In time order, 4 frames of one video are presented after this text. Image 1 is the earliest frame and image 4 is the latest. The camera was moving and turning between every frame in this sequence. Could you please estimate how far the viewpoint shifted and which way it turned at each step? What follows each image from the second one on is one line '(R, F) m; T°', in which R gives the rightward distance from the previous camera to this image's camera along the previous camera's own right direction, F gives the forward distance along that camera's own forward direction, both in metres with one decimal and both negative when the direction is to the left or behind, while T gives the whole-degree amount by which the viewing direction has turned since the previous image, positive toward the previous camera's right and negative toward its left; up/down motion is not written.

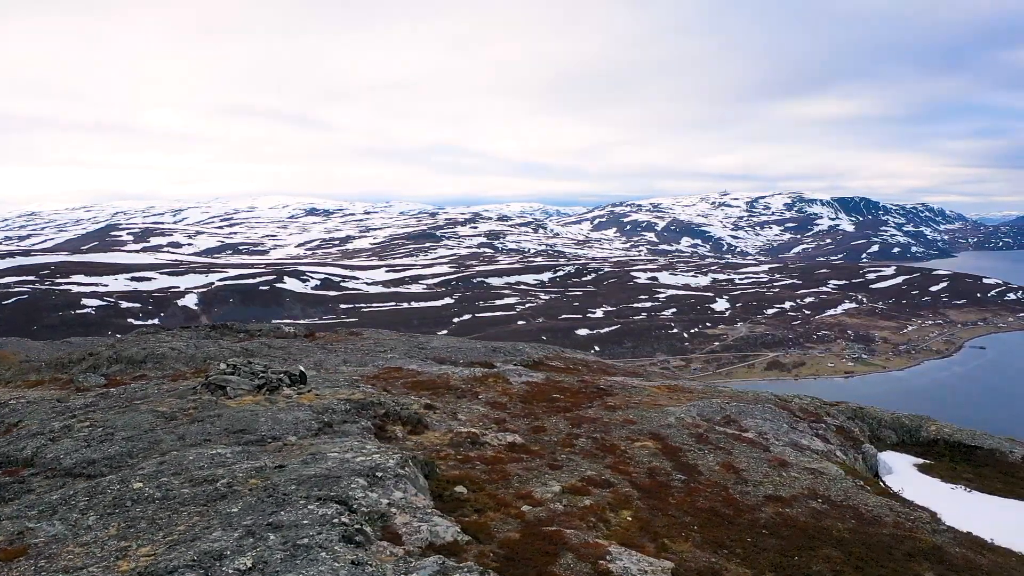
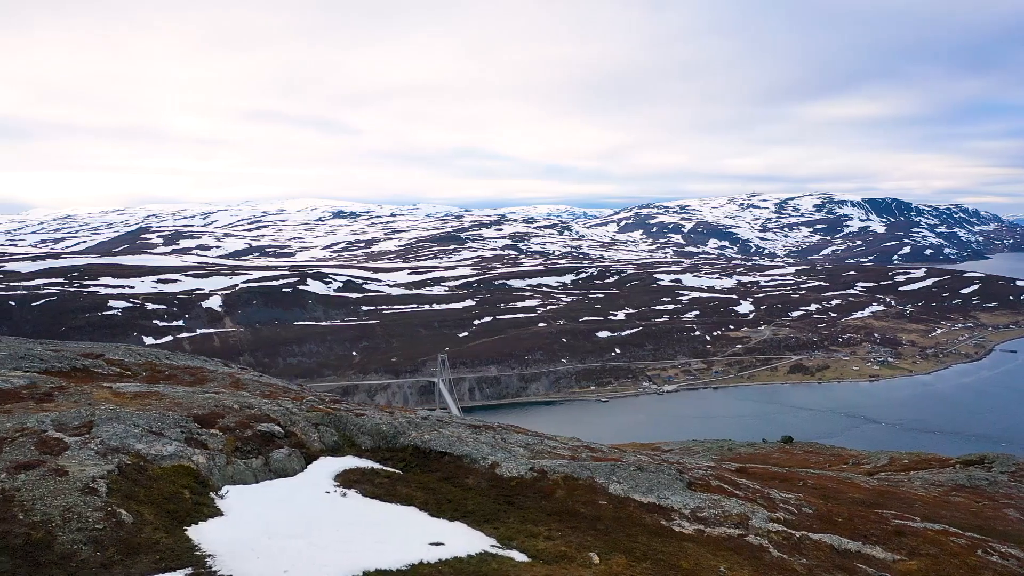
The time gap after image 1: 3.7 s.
(+31.6, -1.2) m; -2°
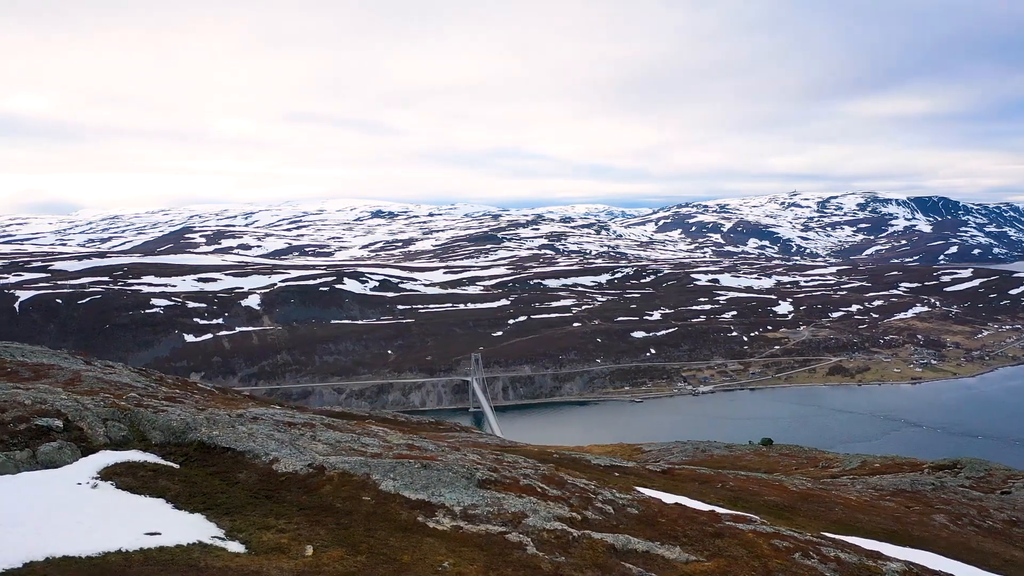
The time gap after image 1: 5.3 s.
(+15.0, -0.3) m; -3°
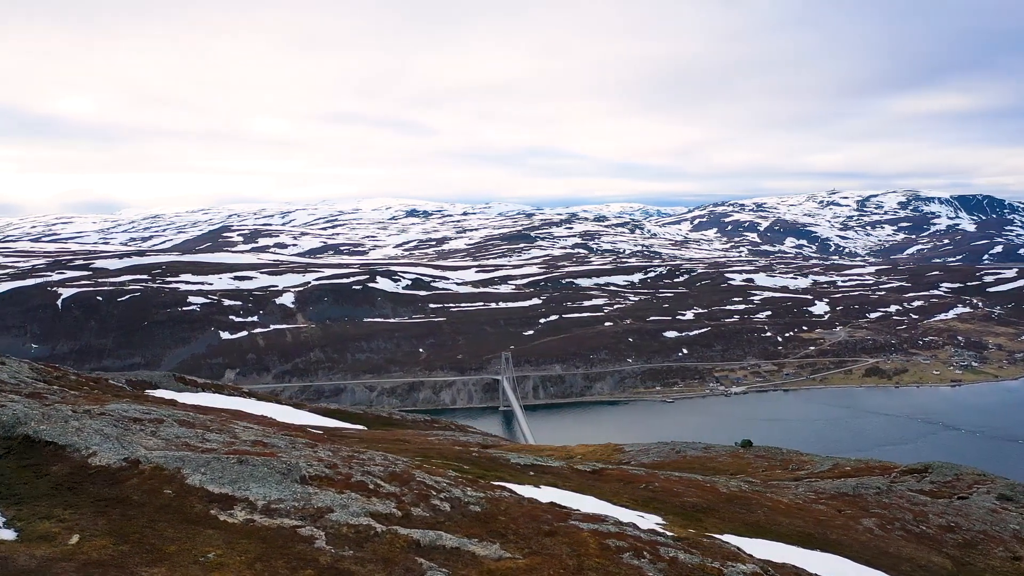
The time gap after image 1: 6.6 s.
(+13.4, -0.2) m; -2°
